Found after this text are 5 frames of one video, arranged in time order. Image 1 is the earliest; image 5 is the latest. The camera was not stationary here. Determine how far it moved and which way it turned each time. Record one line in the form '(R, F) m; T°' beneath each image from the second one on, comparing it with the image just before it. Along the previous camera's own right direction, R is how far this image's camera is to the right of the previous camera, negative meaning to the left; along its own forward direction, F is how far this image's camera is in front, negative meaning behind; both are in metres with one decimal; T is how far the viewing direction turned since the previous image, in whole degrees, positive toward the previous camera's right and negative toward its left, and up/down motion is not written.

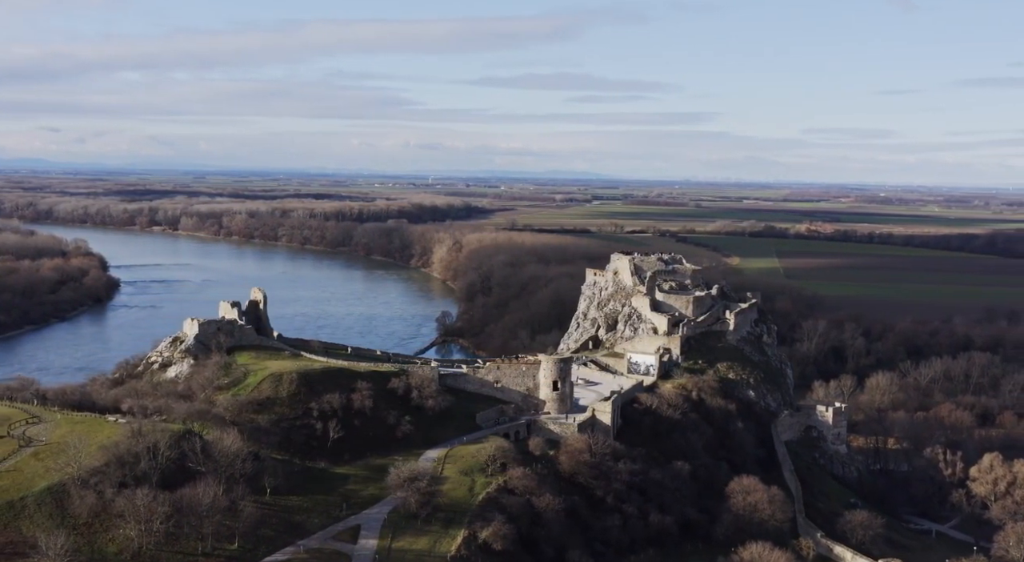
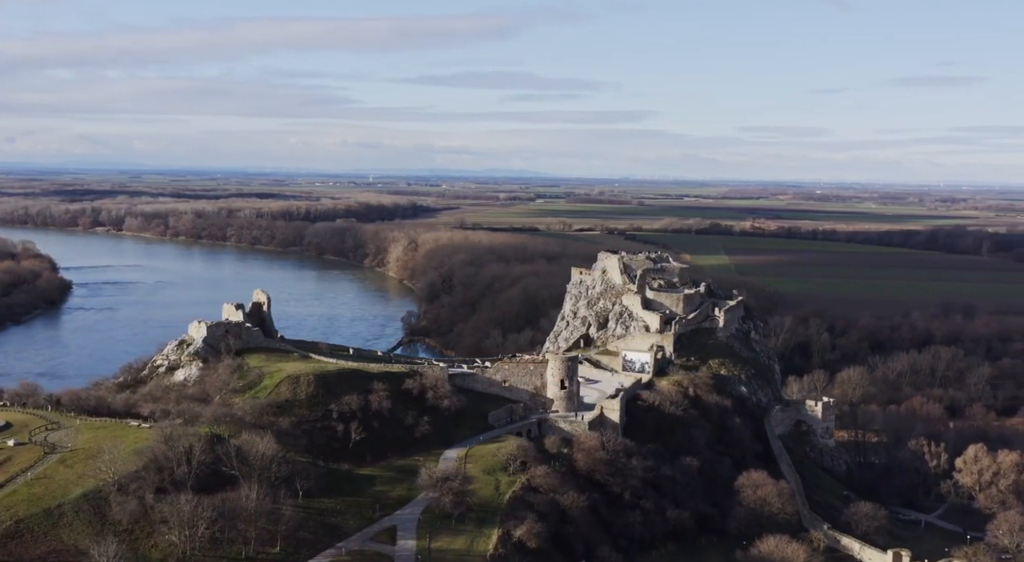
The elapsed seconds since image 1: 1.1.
(-2.3, -0.1) m; +3°
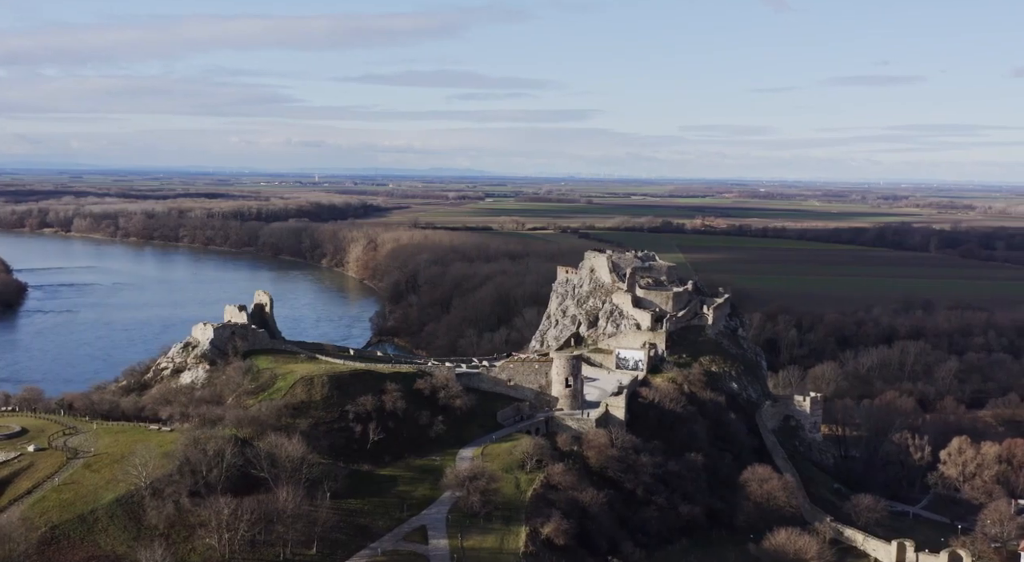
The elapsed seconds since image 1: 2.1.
(-2.0, -0.2) m; +3°
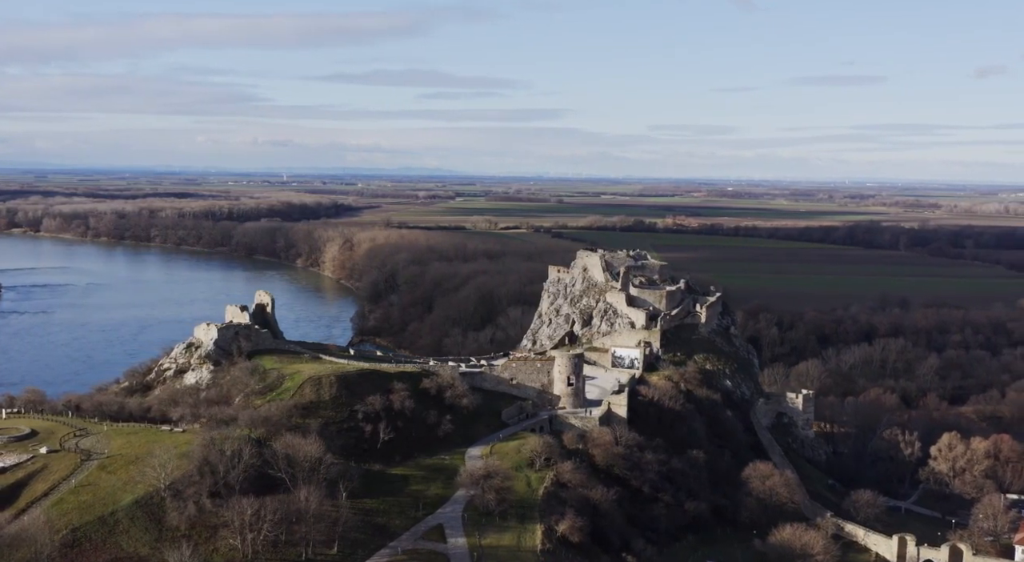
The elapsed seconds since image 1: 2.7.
(-1.2, -0.1) m; +2°
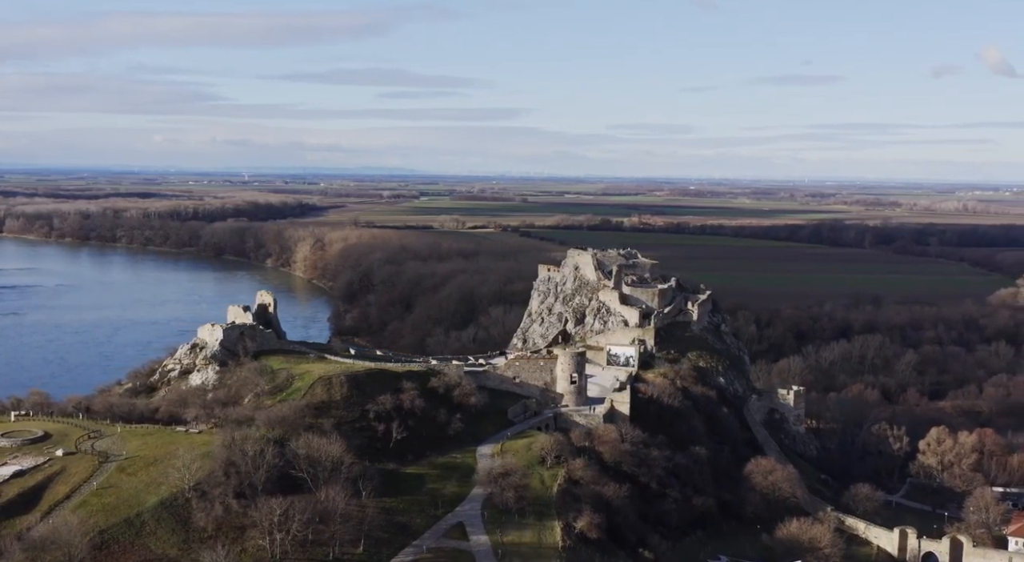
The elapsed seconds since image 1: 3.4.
(-1.4, -0.1) m; +2°
